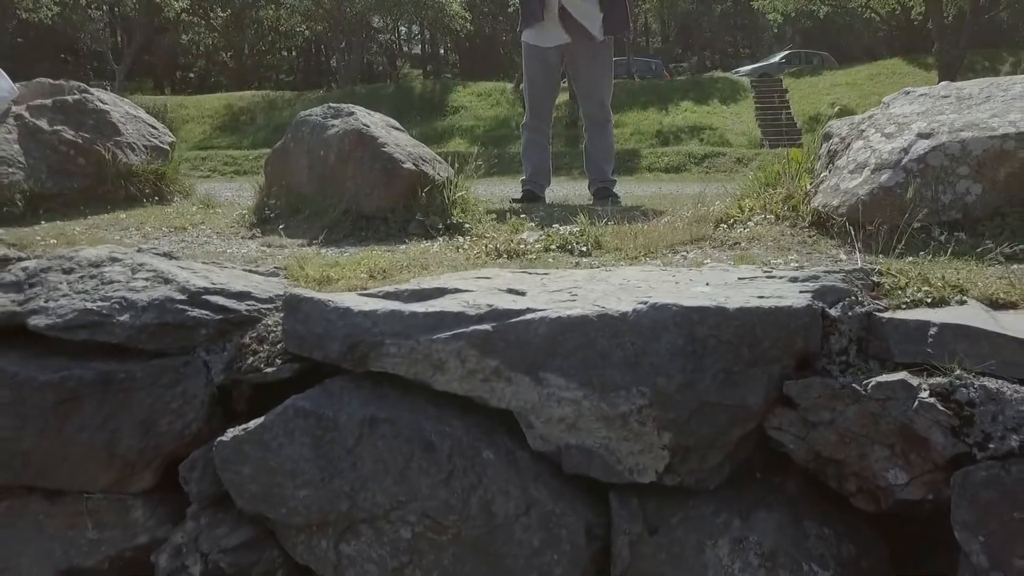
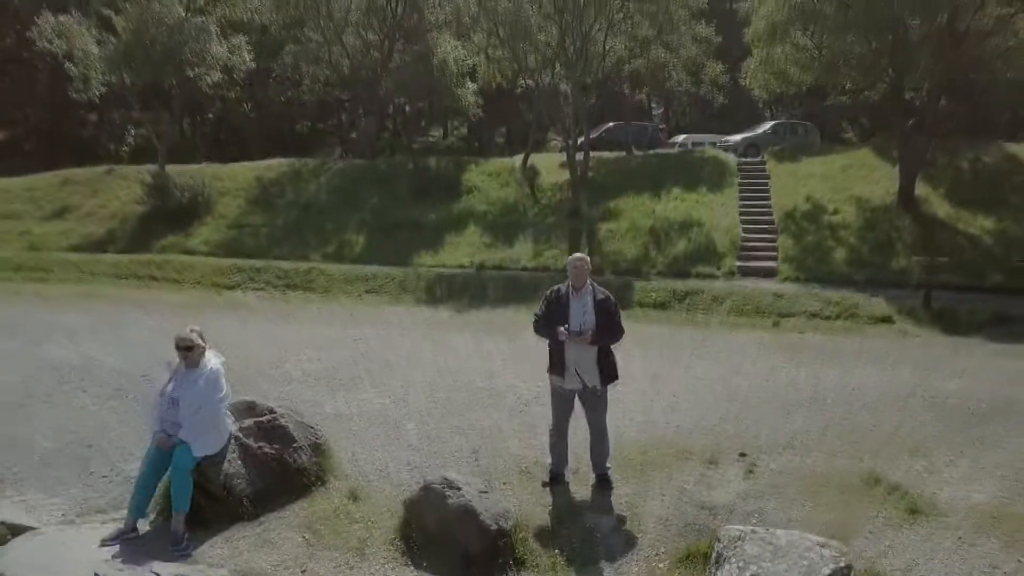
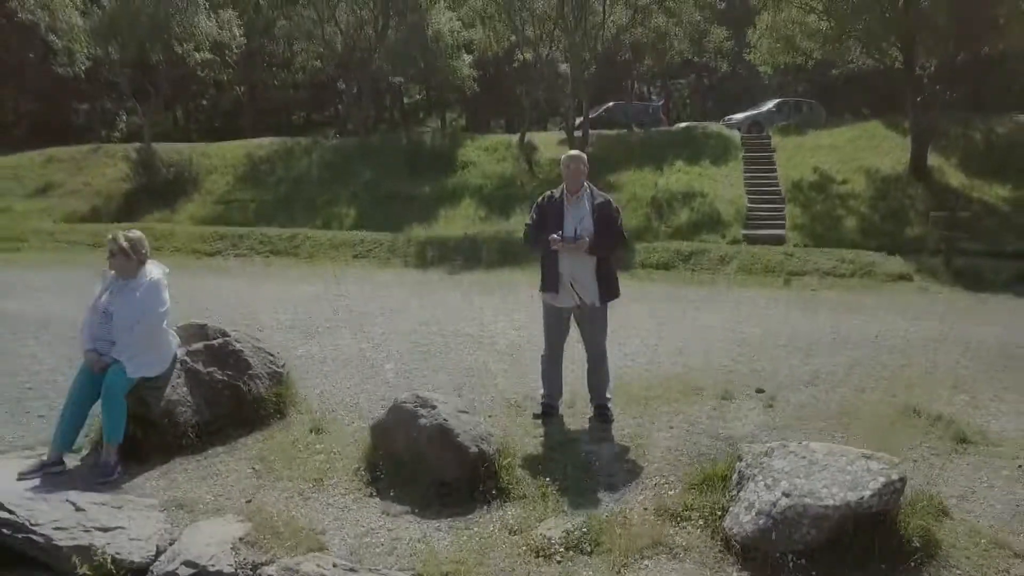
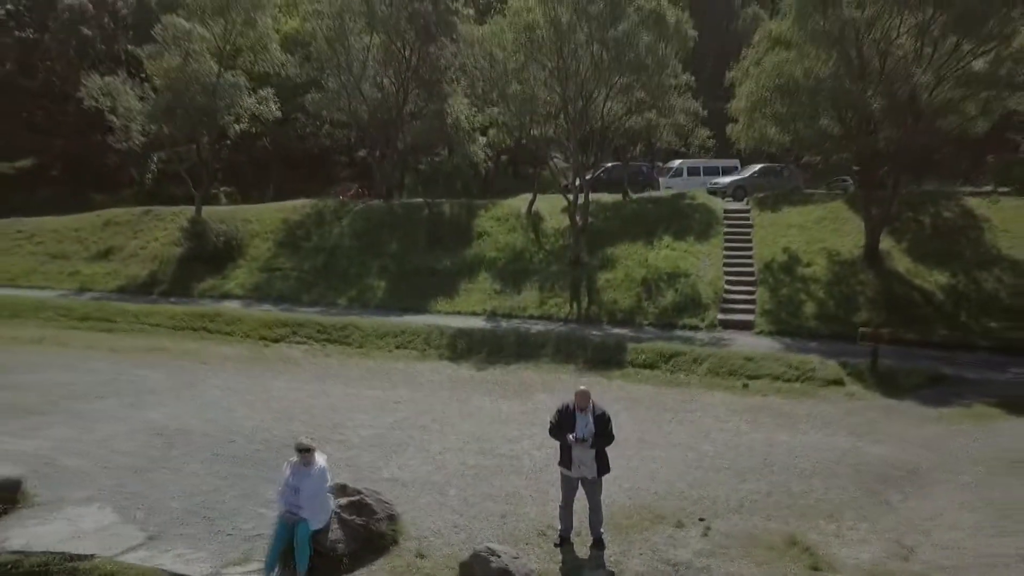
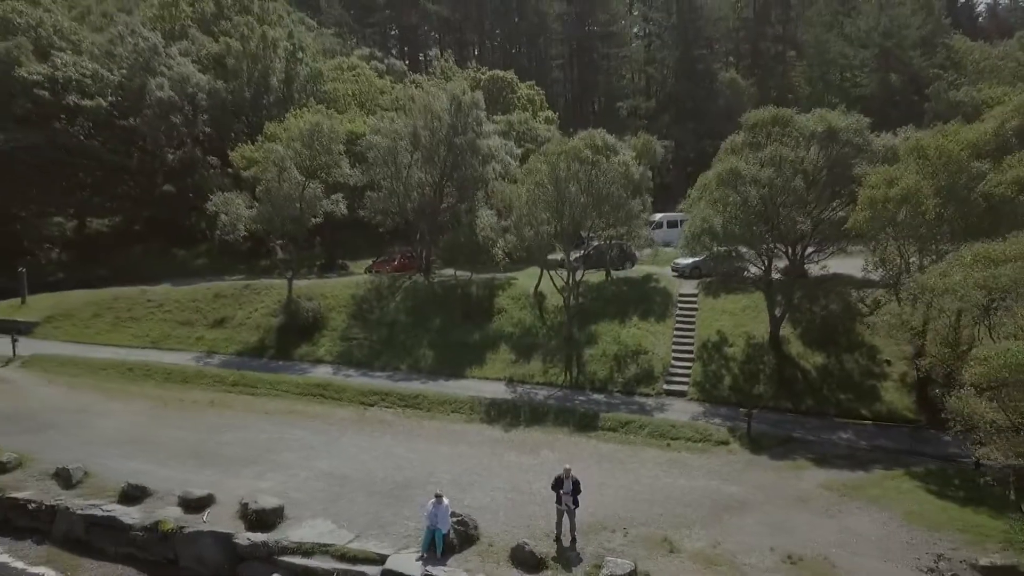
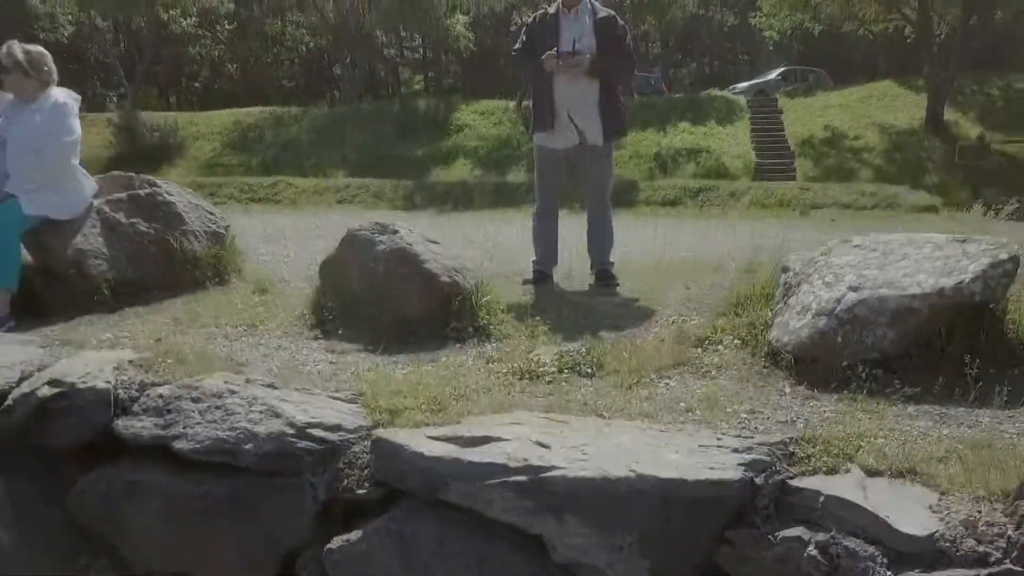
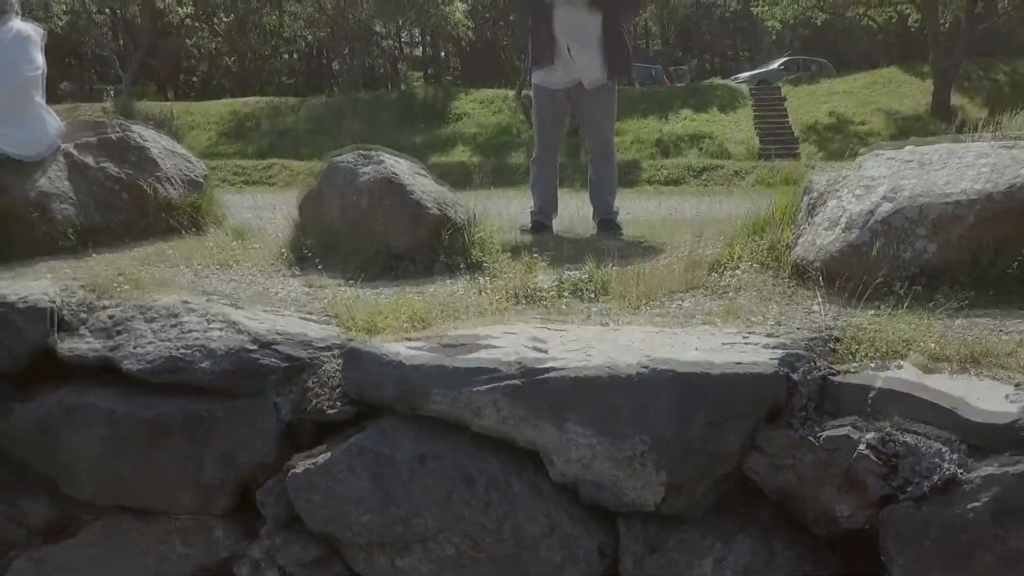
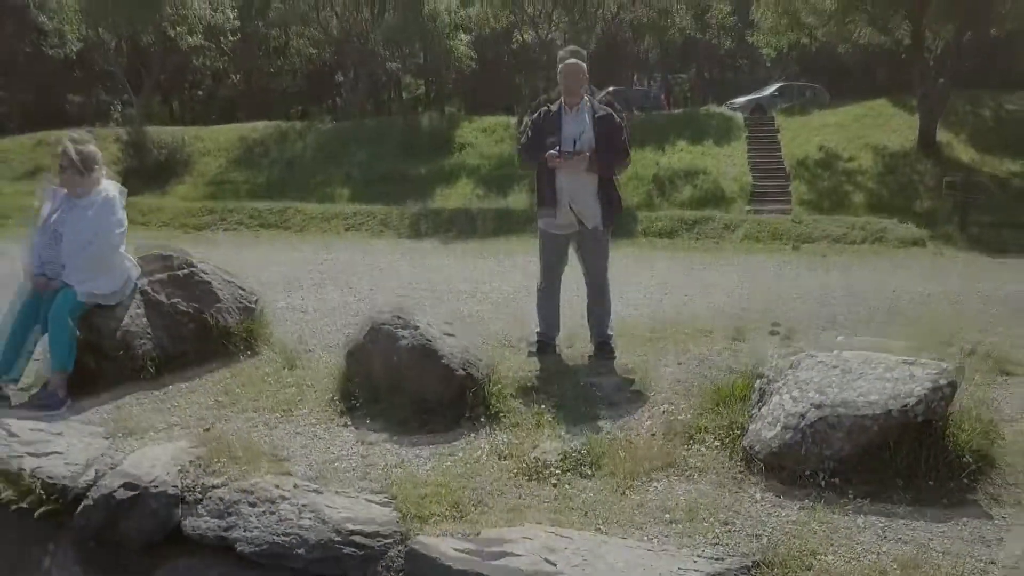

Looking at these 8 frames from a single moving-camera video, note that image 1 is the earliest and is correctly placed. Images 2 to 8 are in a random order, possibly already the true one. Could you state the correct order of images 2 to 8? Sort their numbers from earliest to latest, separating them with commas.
7, 6, 8, 3, 2, 4, 5
